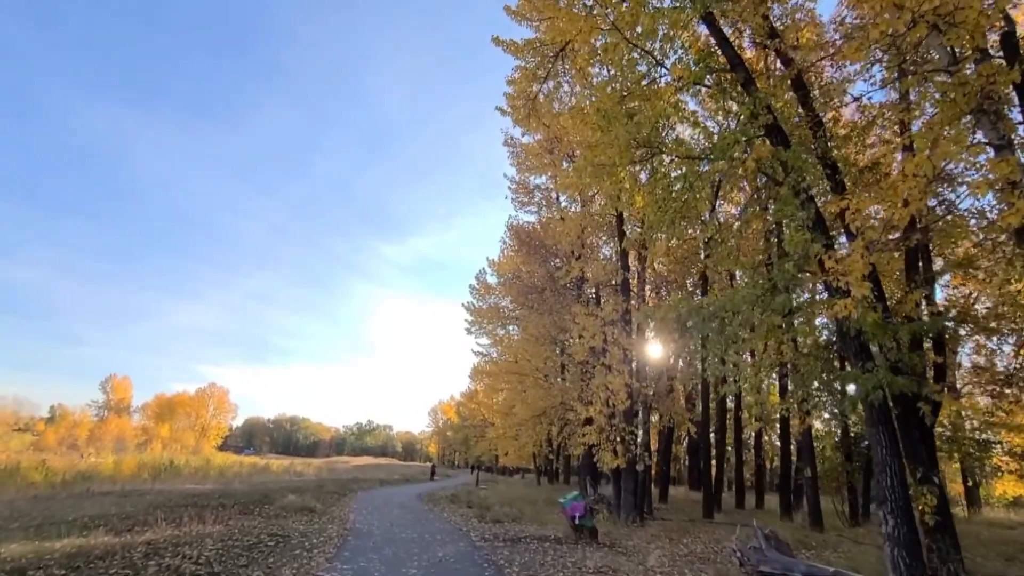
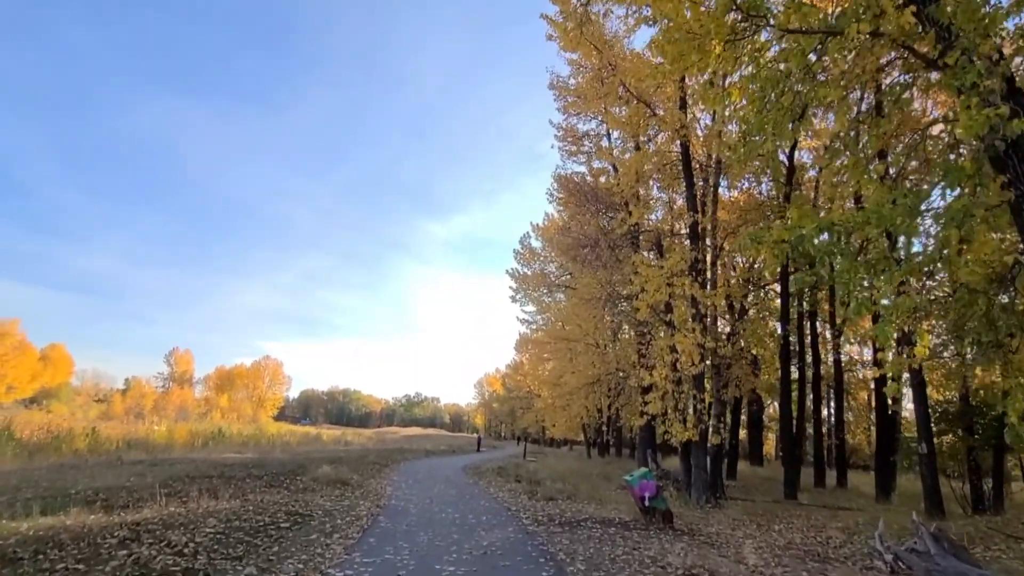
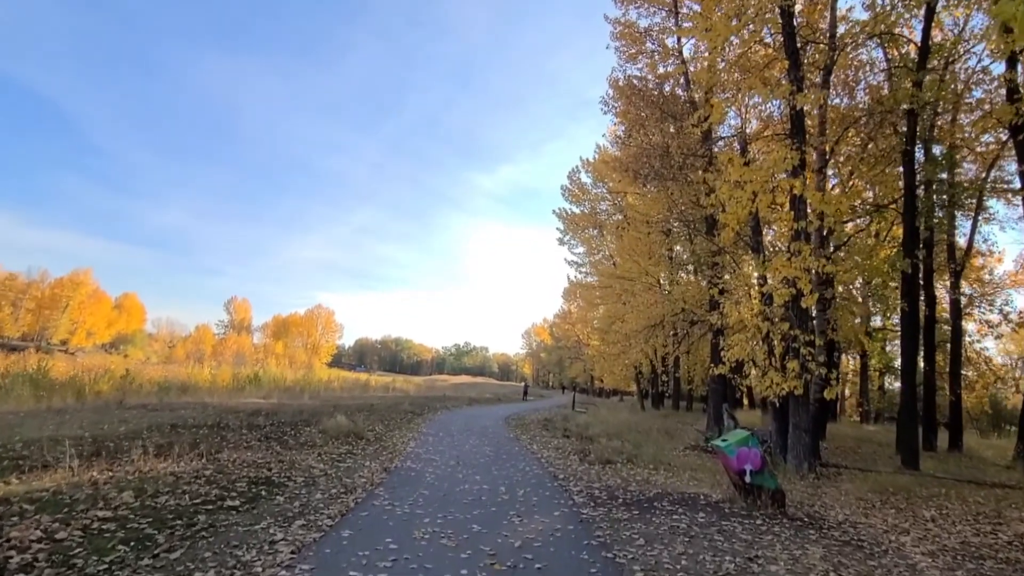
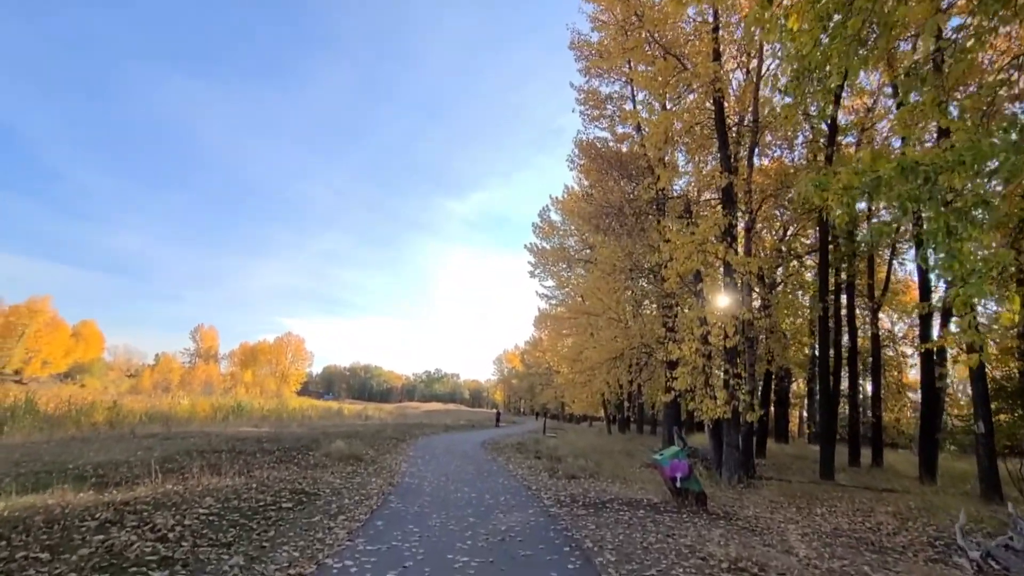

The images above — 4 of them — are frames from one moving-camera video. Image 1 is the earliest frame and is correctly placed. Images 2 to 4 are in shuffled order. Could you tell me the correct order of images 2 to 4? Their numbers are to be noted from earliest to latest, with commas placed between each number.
2, 4, 3
